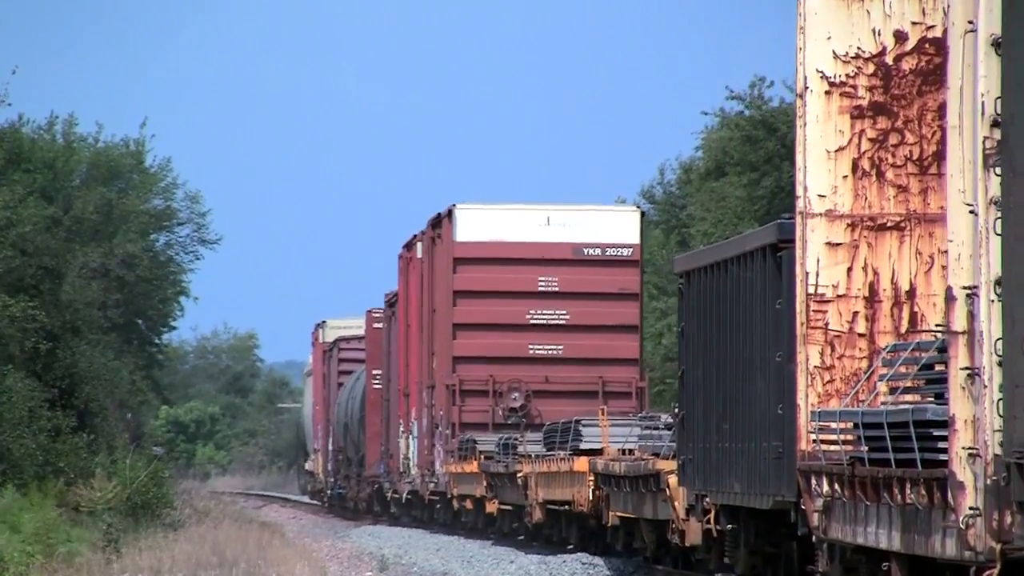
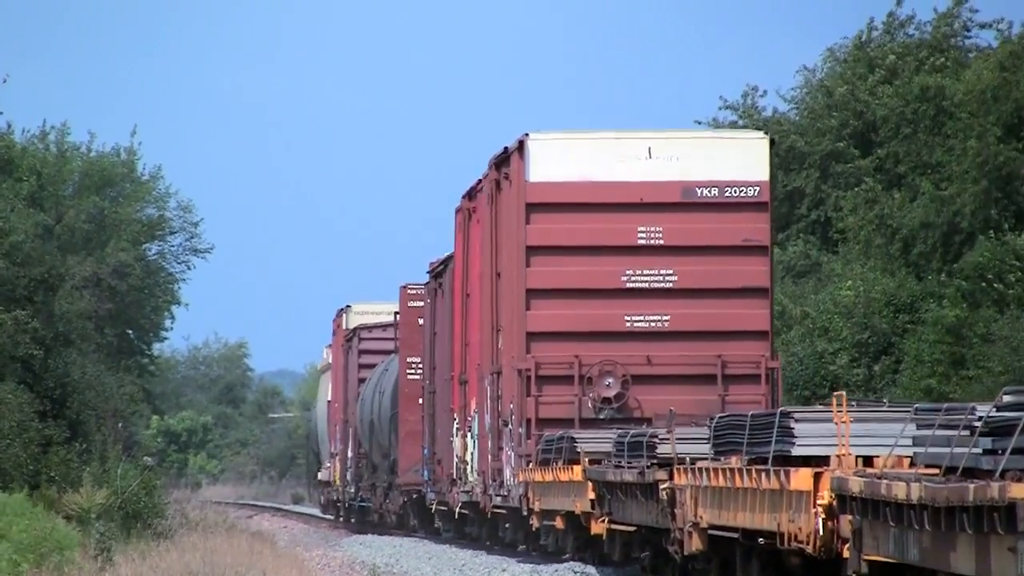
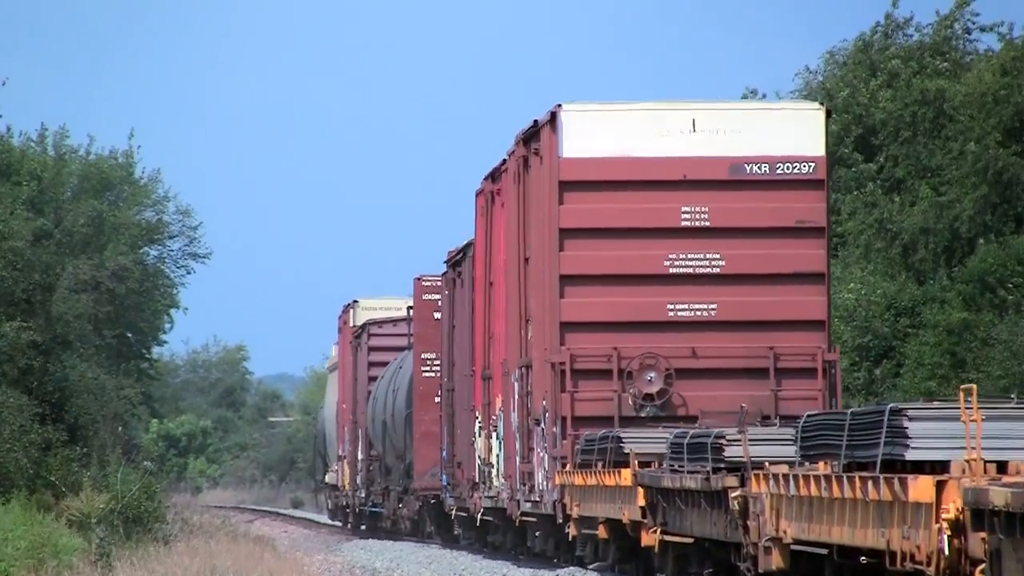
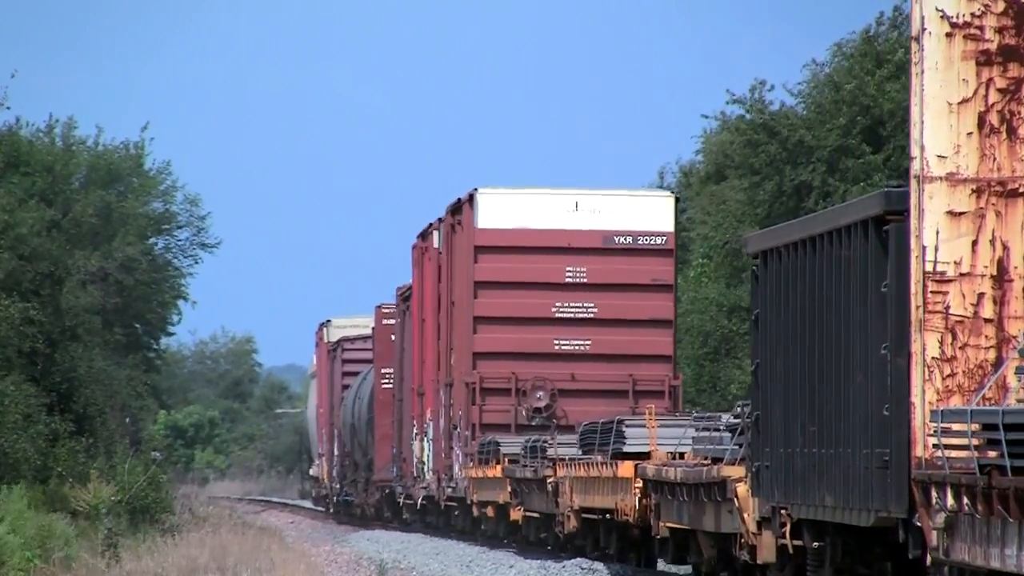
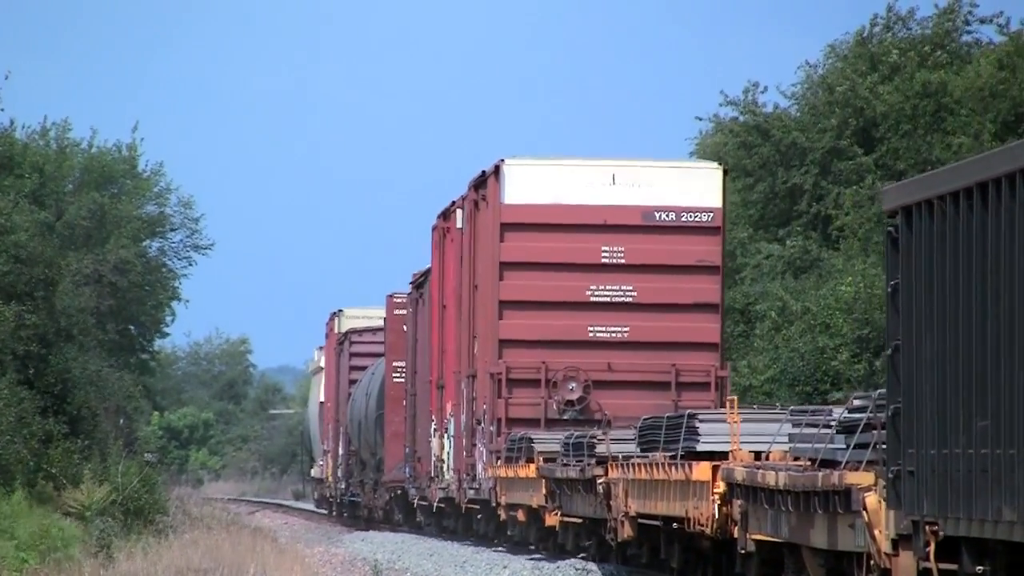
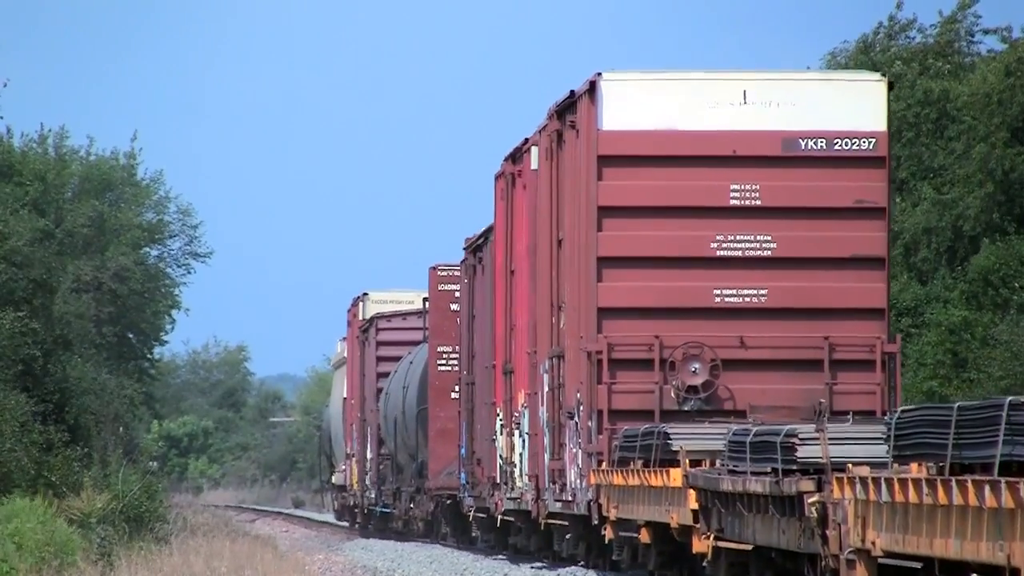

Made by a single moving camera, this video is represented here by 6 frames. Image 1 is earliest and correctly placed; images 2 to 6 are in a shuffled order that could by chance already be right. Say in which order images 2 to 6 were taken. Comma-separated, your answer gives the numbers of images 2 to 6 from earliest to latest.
4, 5, 2, 3, 6
